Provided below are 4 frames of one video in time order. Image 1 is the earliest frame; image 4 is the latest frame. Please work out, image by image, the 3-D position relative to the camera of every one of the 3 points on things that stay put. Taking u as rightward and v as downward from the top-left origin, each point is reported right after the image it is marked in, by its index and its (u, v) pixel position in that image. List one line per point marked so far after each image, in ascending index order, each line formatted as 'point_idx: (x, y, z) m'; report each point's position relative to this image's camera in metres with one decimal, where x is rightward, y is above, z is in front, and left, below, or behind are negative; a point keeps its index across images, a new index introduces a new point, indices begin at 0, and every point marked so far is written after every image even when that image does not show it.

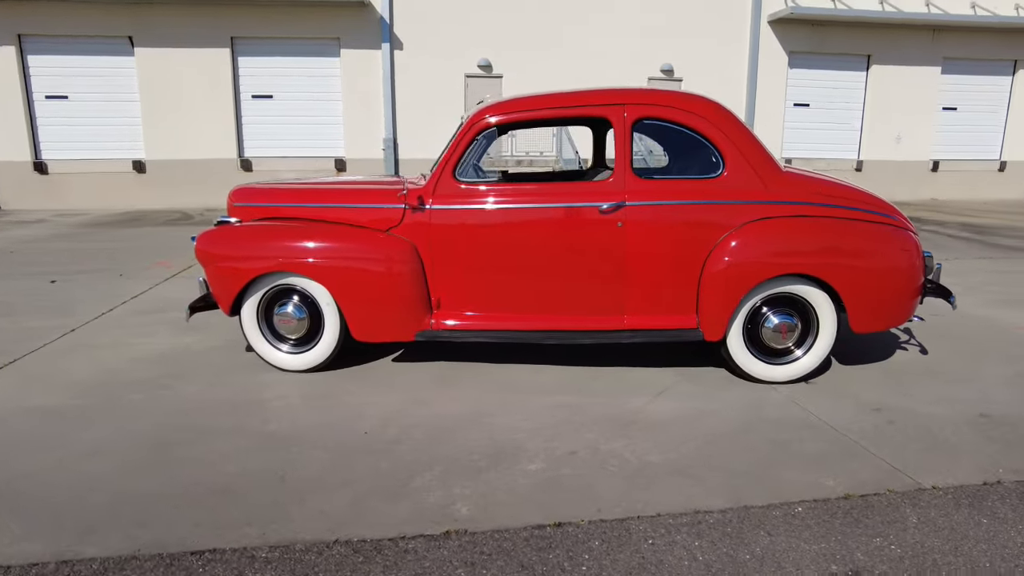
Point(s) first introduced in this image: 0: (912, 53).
0: (+11.3, +6.8, +17.9) m
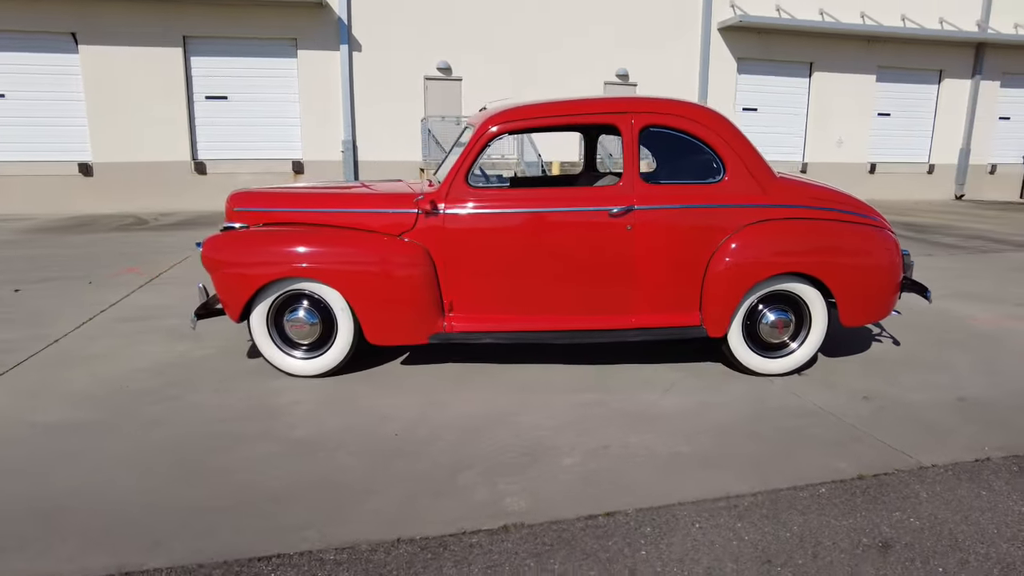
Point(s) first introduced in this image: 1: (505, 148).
0: (+10.1, +6.9, +18.9) m
1: (0.0, +1.0, +4.3) m
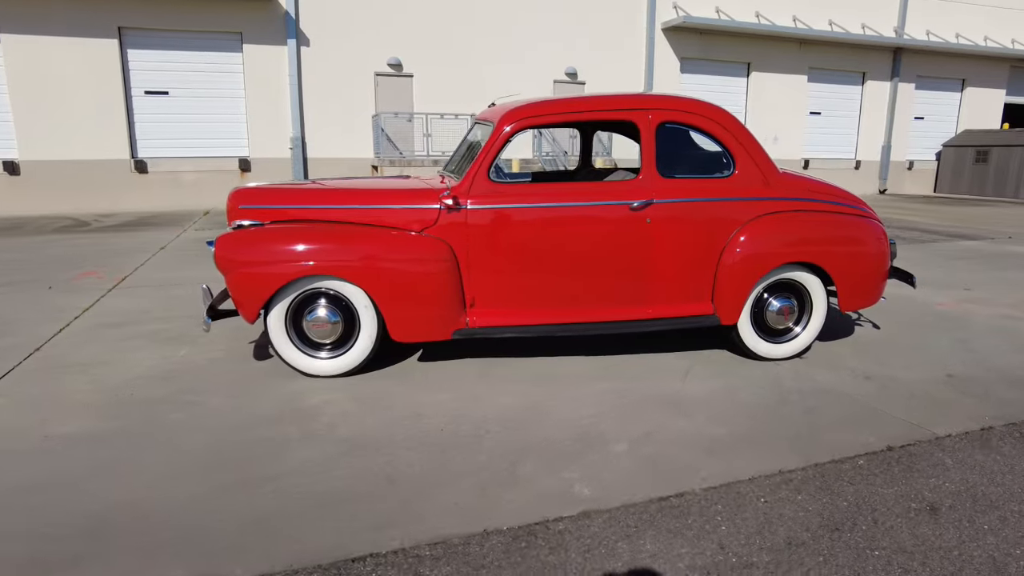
0: (+8.6, +7.2, +19.8) m
1: (+0.1, +1.0, +4.4) m
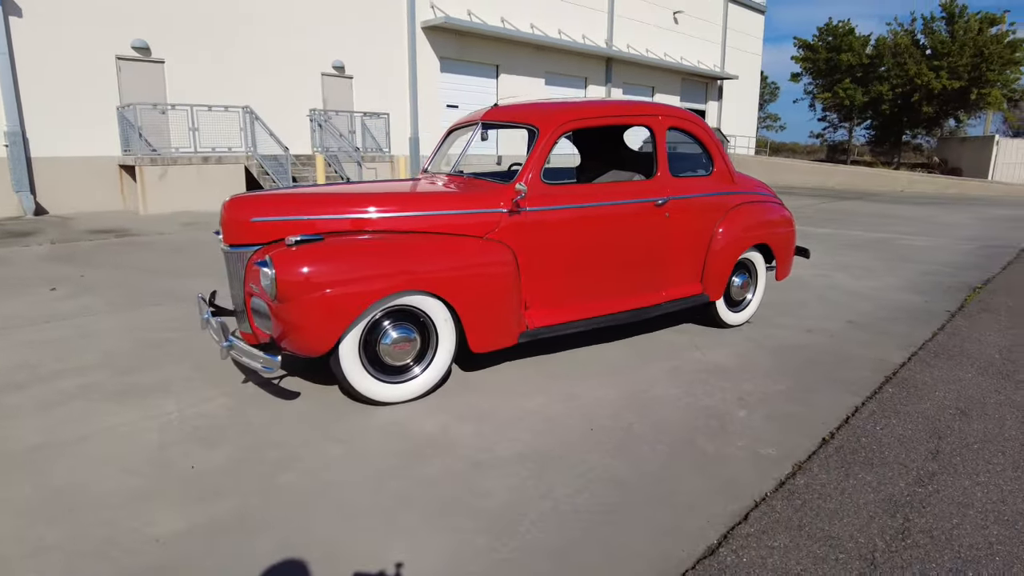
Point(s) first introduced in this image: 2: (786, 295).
0: (+0.9, +7.8, +21.9) m
1: (+0.2, +1.0, +4.5) m
2: (+3.0, -0.1, +6.8) m
